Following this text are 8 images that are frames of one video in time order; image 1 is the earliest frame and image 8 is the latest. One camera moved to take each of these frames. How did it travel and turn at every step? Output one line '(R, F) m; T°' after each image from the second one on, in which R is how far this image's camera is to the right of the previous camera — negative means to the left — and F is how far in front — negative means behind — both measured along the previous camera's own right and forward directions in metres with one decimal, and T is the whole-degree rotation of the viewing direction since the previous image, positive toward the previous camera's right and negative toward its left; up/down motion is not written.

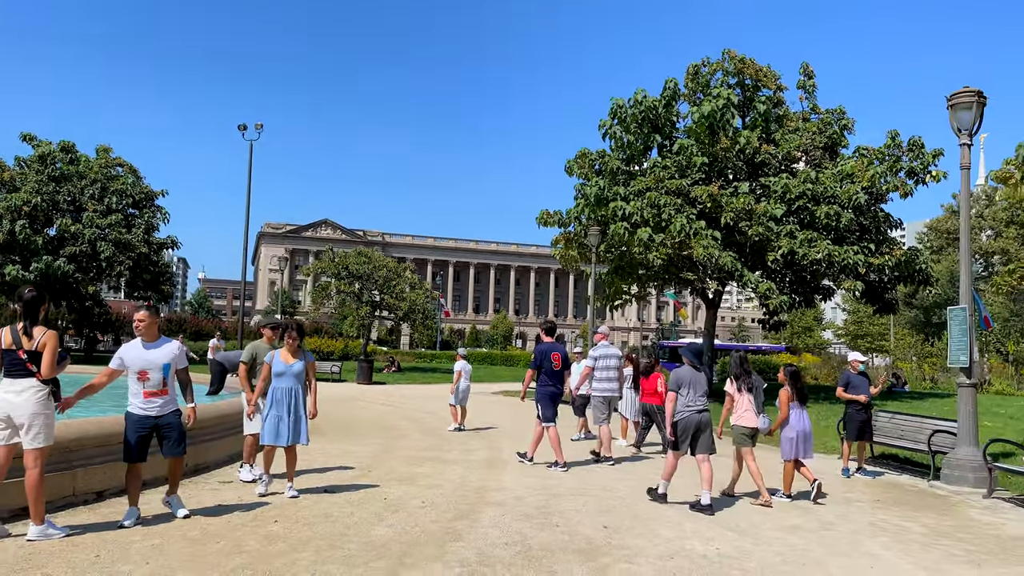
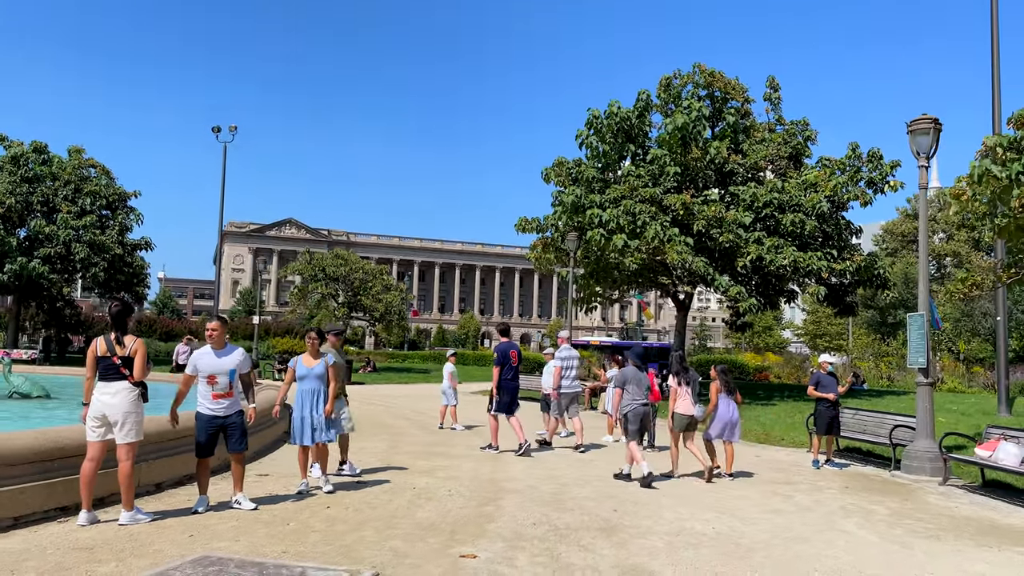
(-0.5, -0.8) m; +3°
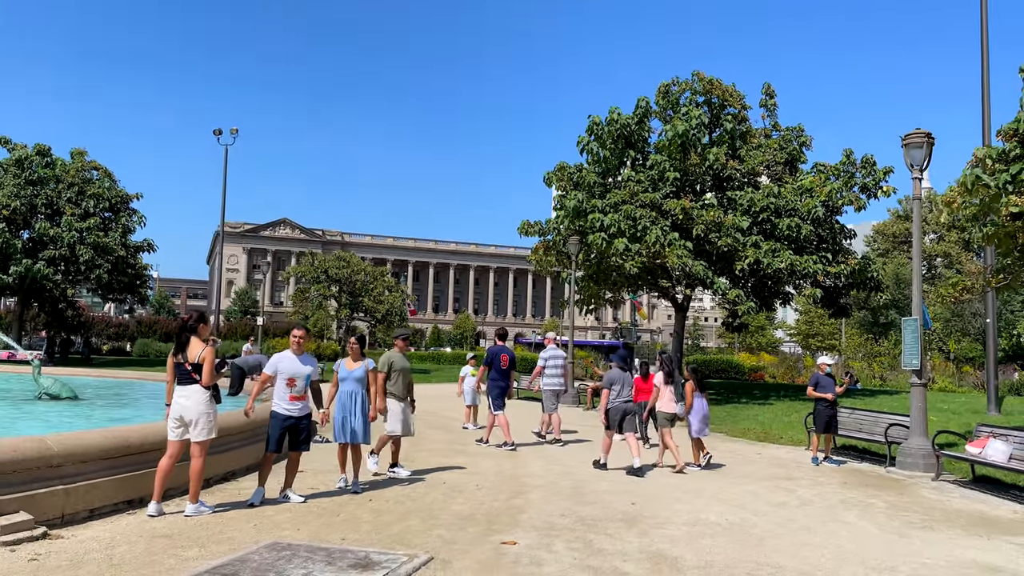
(-0.3, -0.5) m; +1°
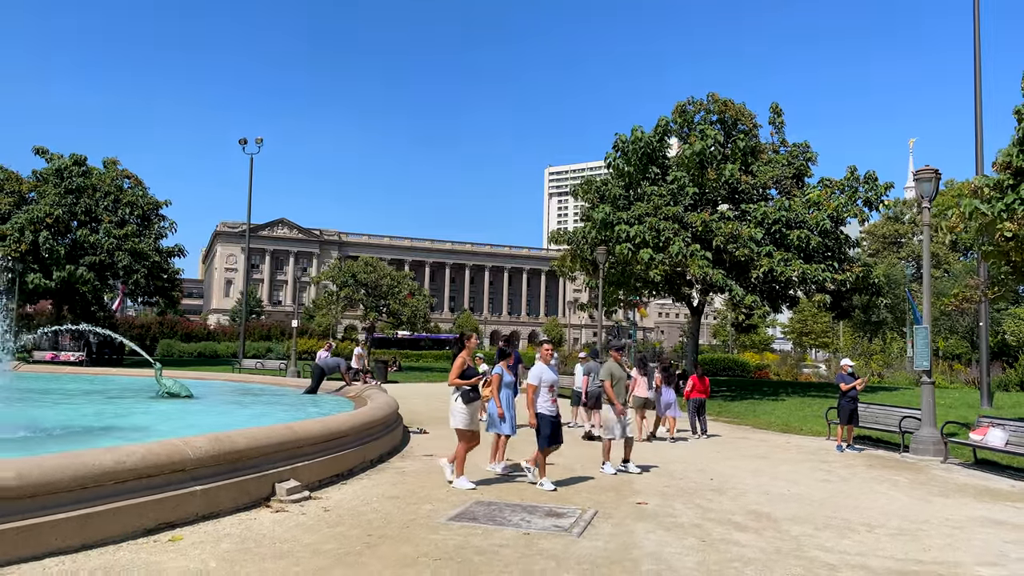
(-1.4, -2.0) m; +1°
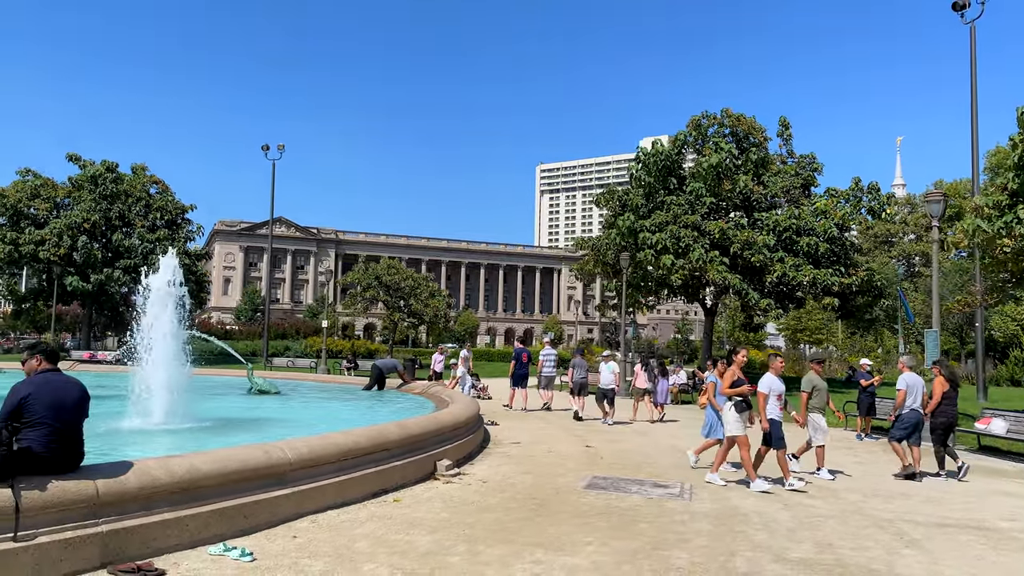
(-1.4, -1.8) m; +1°
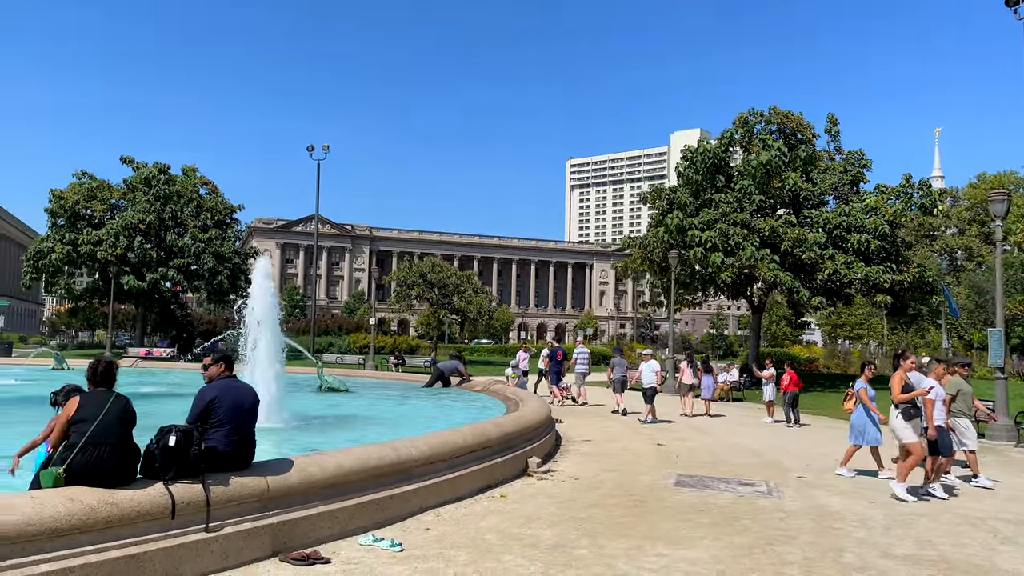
(-0.7, -0.4) m; -2°
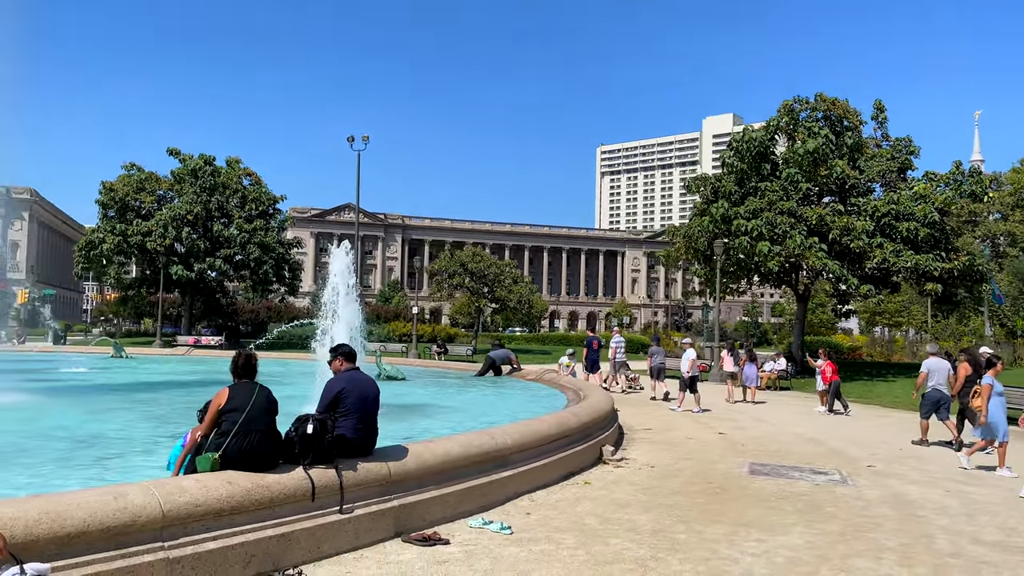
(-0.5, -0.3) m; -2°
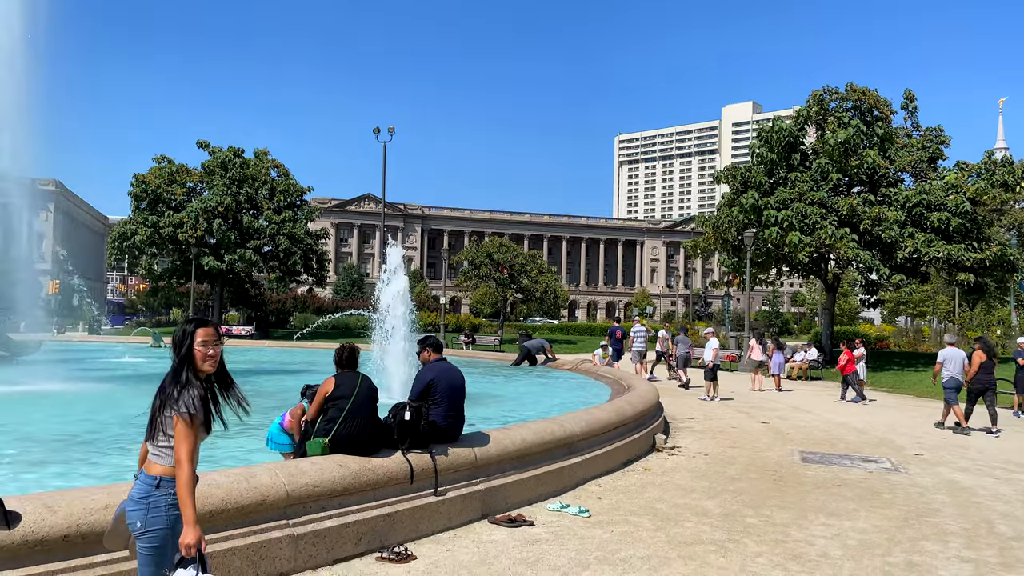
(-0.5, -0.3) m; -1°
